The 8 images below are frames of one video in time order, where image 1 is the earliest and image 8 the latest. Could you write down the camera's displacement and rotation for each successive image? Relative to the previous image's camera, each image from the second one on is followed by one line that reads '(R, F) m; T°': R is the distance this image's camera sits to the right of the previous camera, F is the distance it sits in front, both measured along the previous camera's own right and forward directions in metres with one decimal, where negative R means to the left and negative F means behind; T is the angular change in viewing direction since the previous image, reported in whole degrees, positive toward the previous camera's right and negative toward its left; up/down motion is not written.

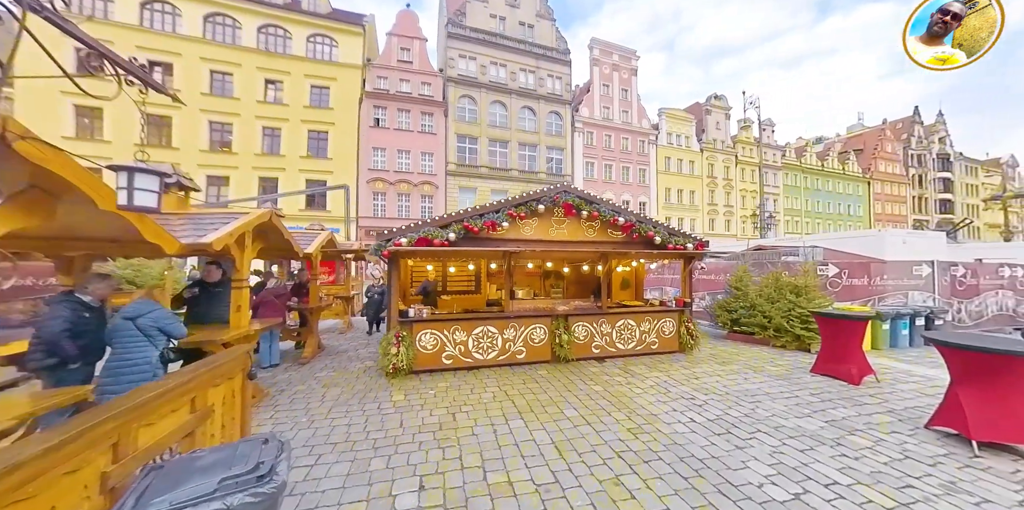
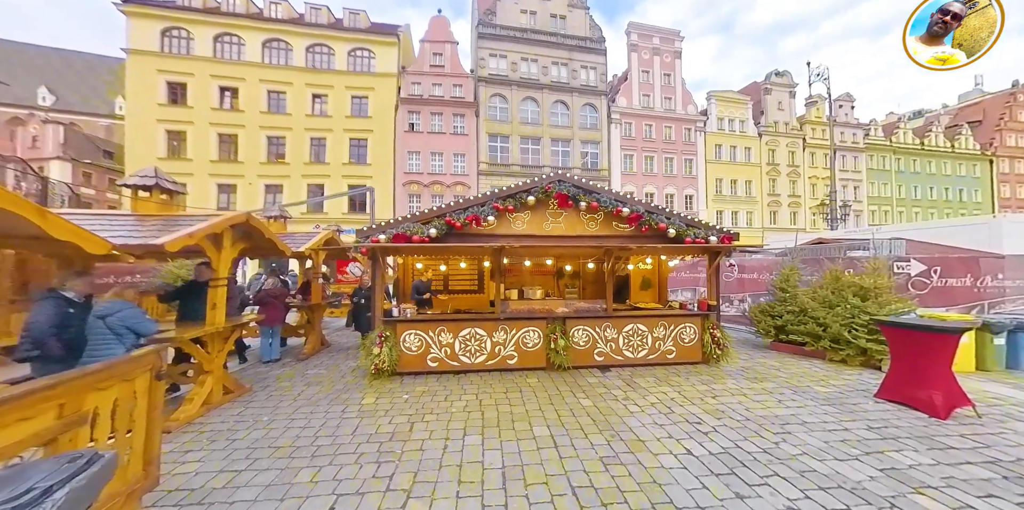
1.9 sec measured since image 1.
(+1.1, +0.6) m; -9°
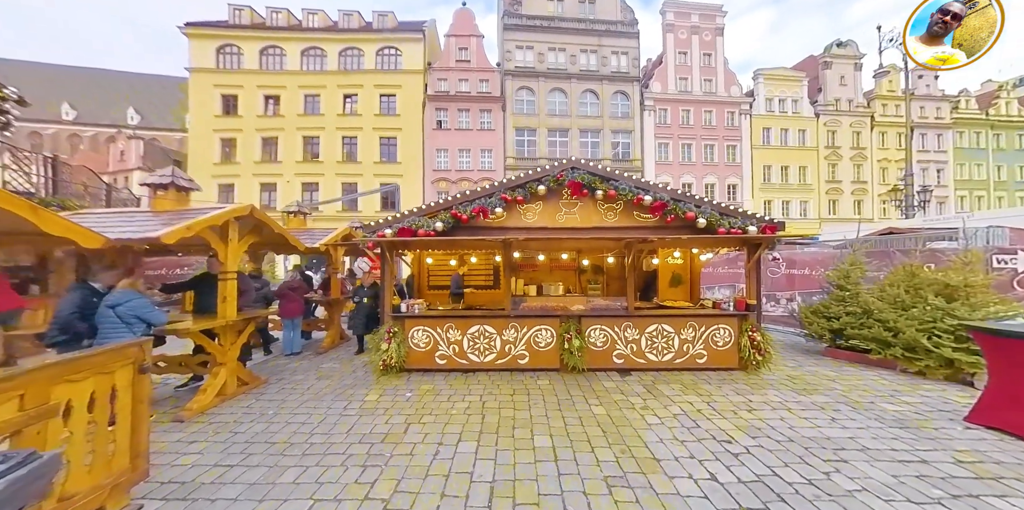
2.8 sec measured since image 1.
(+0.4, +0.4) m; -6°
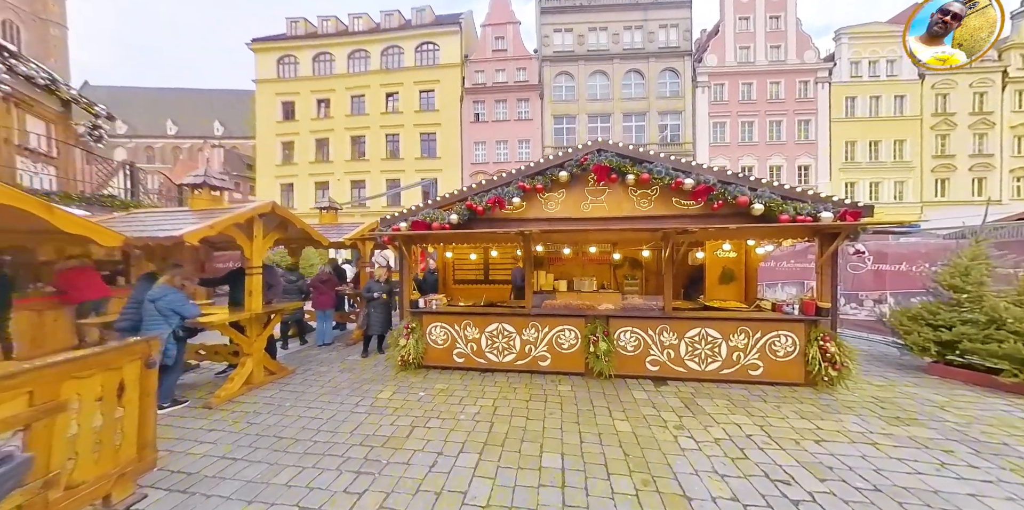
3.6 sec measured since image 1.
(+0.4, +0.5) m; -8°
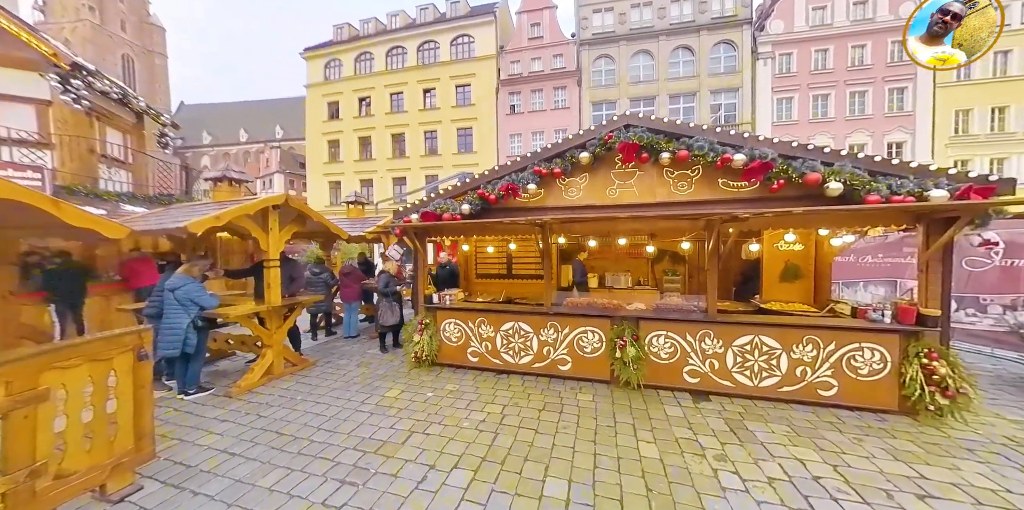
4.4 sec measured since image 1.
(+0.4, +0.5) m; -8°
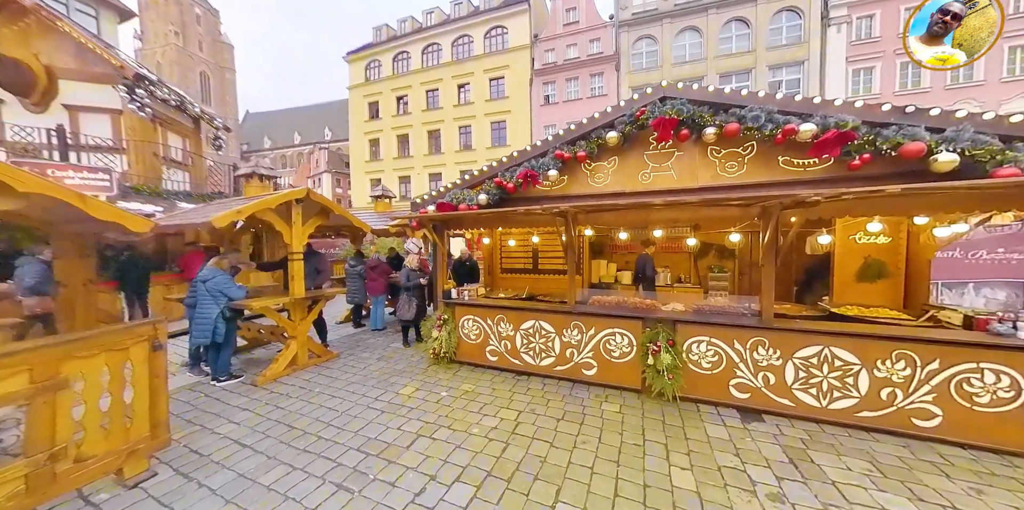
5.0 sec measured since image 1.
(+0.2, +0.4) m; -7°
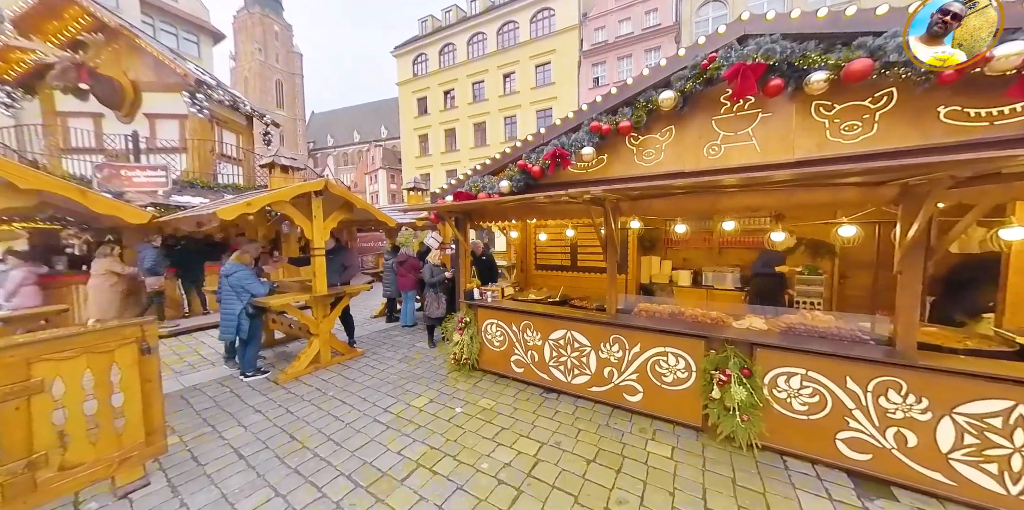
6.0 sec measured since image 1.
(+0.3, +0.7) m; -9°
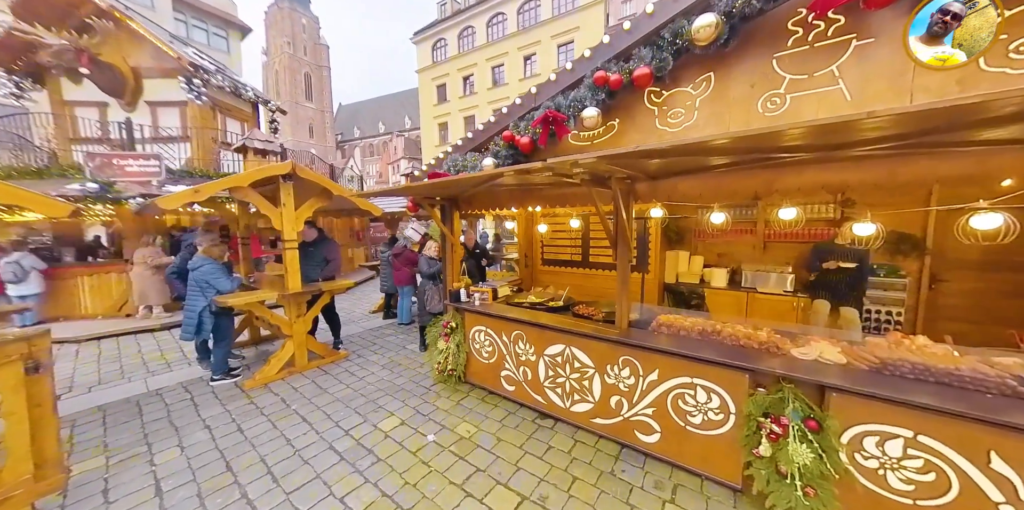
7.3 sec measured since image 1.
(+0.4, +0.8) m; -4°
